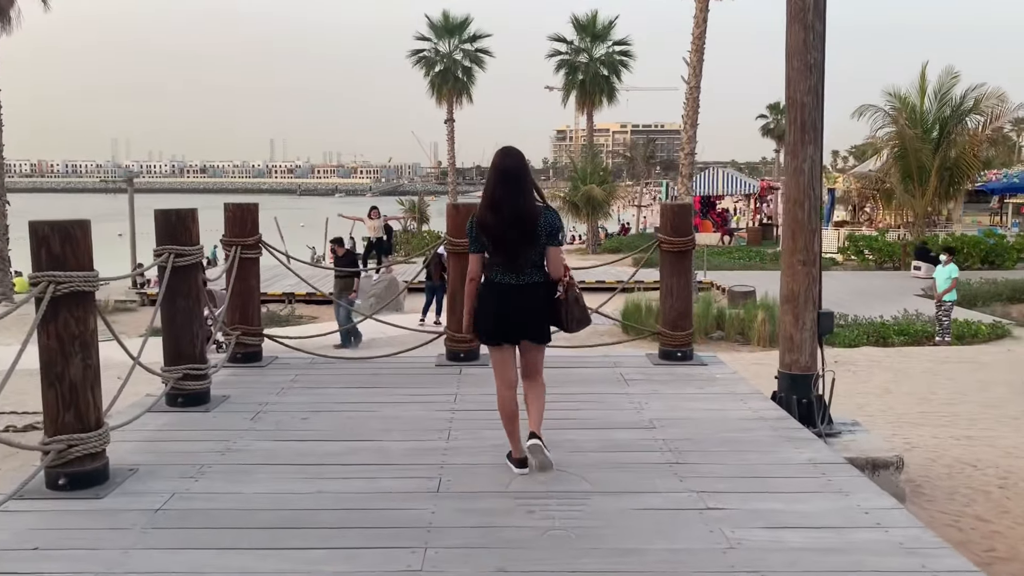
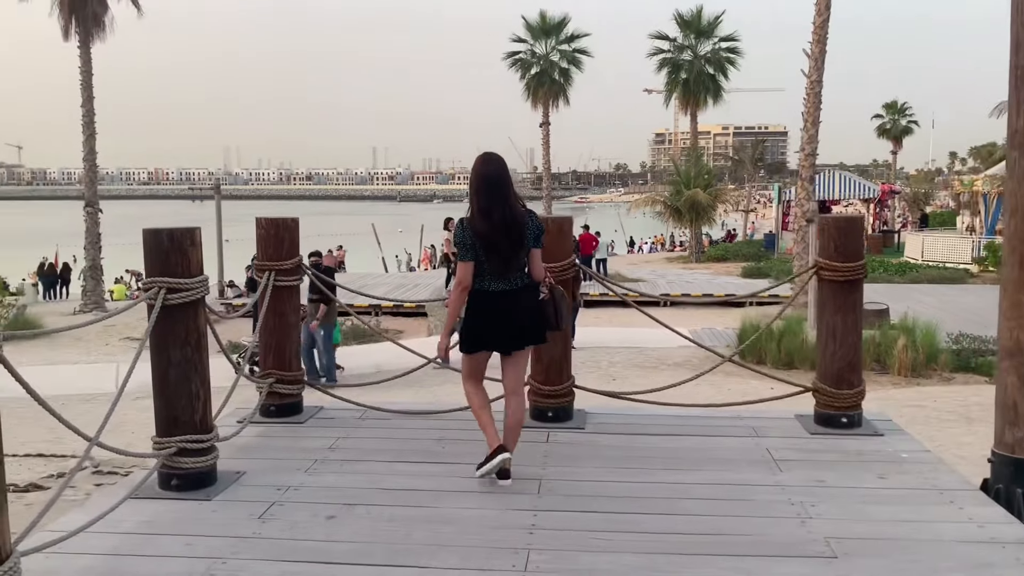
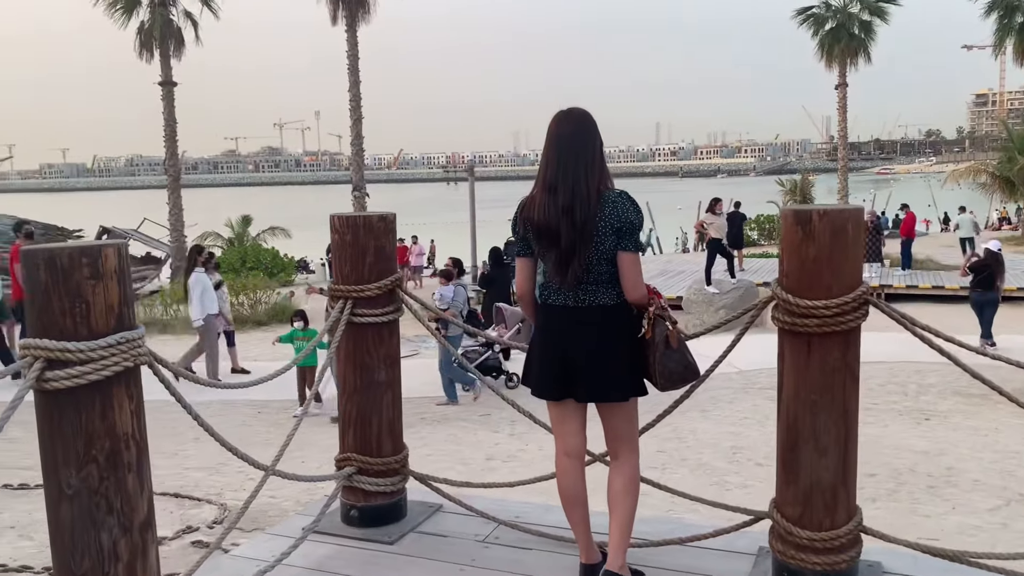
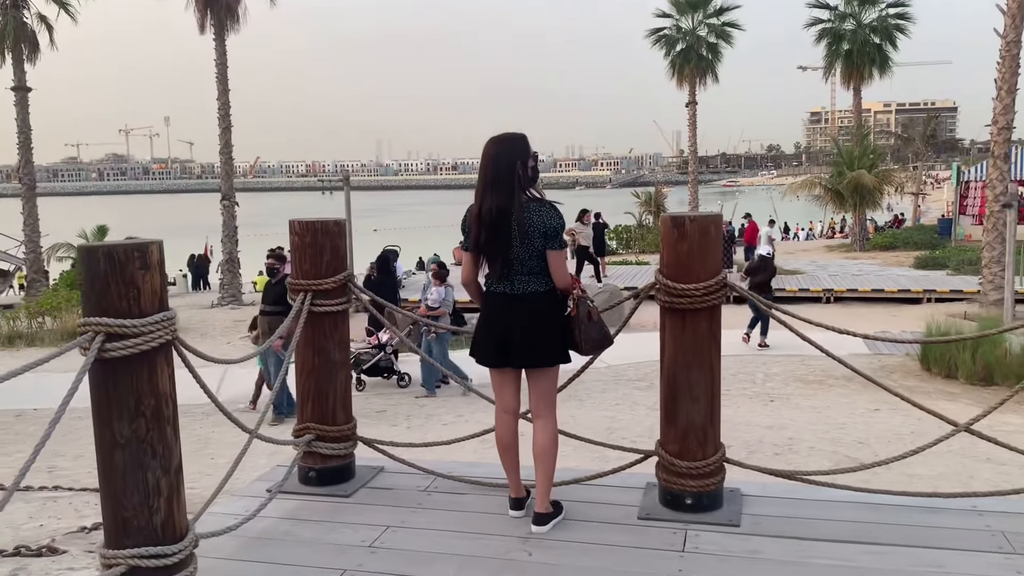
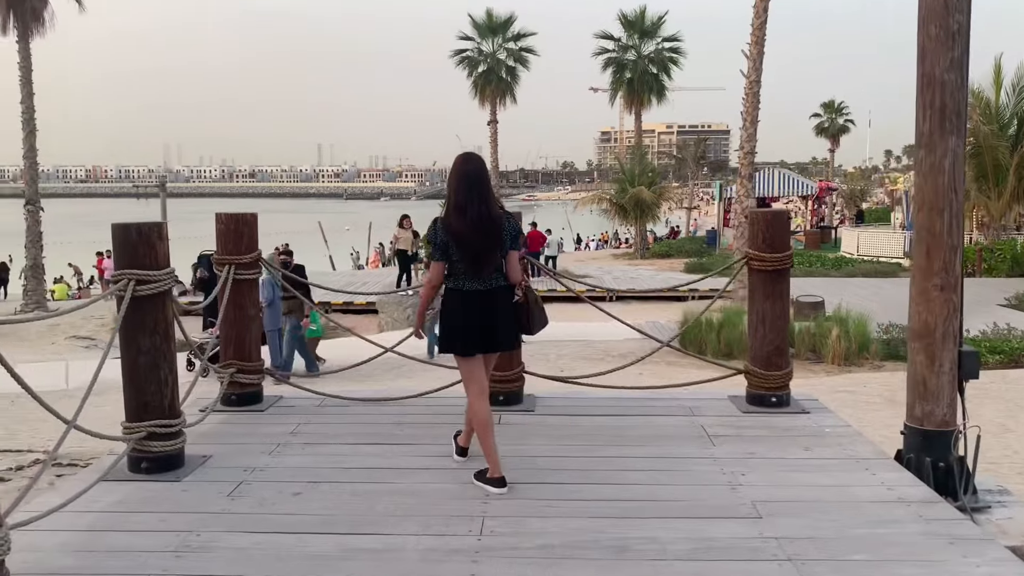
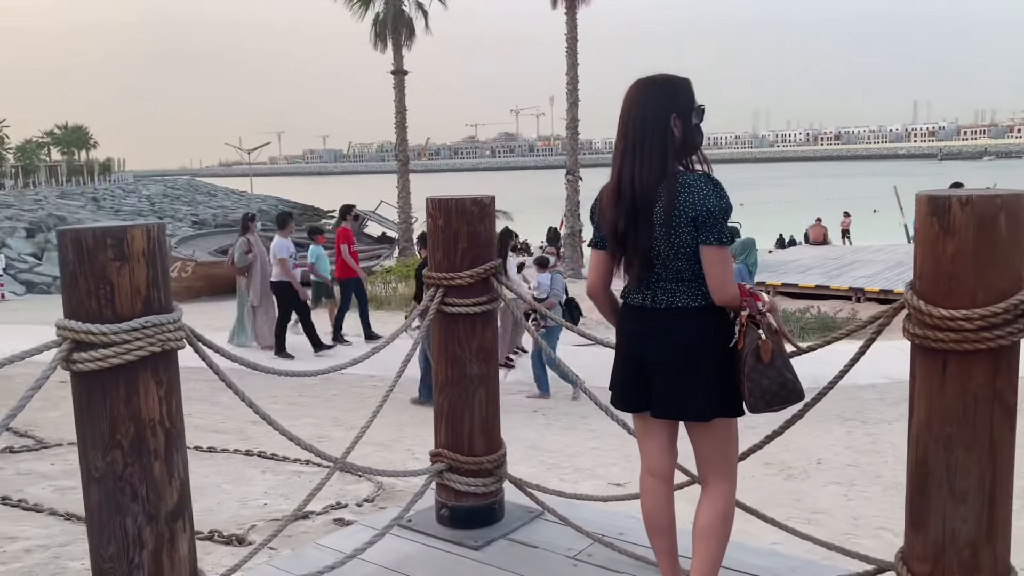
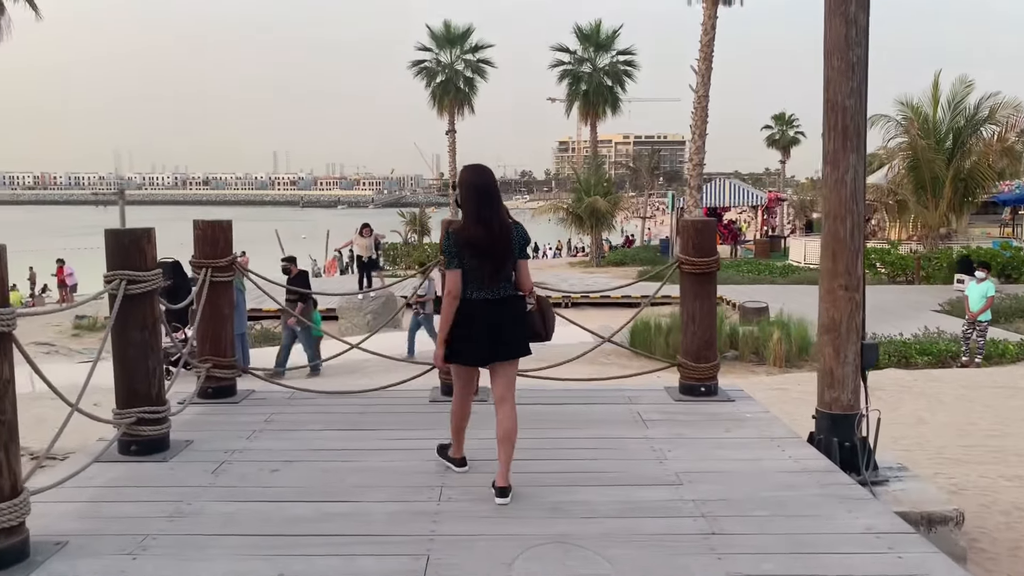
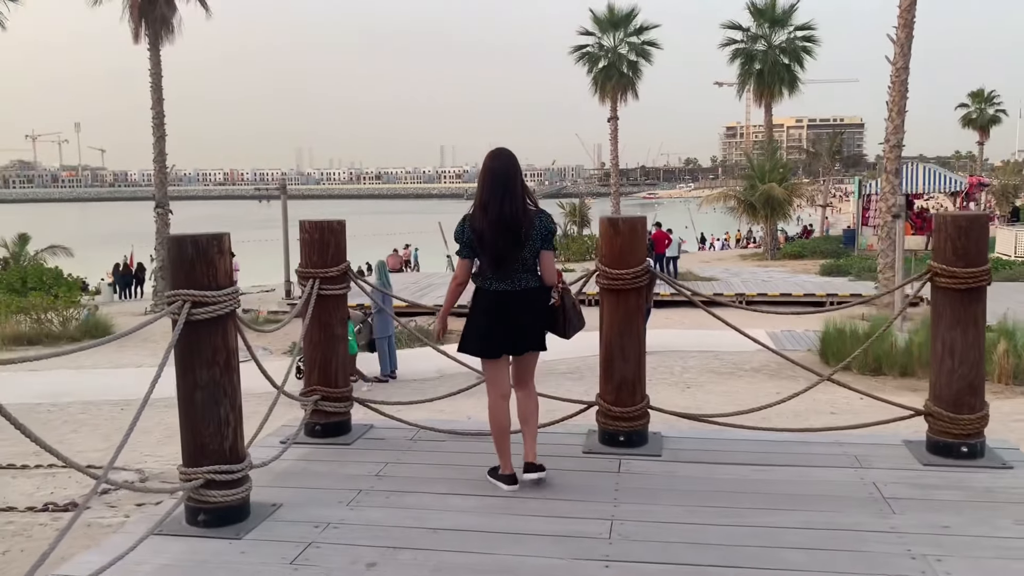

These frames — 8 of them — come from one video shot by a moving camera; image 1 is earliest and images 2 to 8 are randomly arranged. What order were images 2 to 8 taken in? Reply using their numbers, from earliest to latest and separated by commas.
7, 5, 2, 8, 4, 3, 6
